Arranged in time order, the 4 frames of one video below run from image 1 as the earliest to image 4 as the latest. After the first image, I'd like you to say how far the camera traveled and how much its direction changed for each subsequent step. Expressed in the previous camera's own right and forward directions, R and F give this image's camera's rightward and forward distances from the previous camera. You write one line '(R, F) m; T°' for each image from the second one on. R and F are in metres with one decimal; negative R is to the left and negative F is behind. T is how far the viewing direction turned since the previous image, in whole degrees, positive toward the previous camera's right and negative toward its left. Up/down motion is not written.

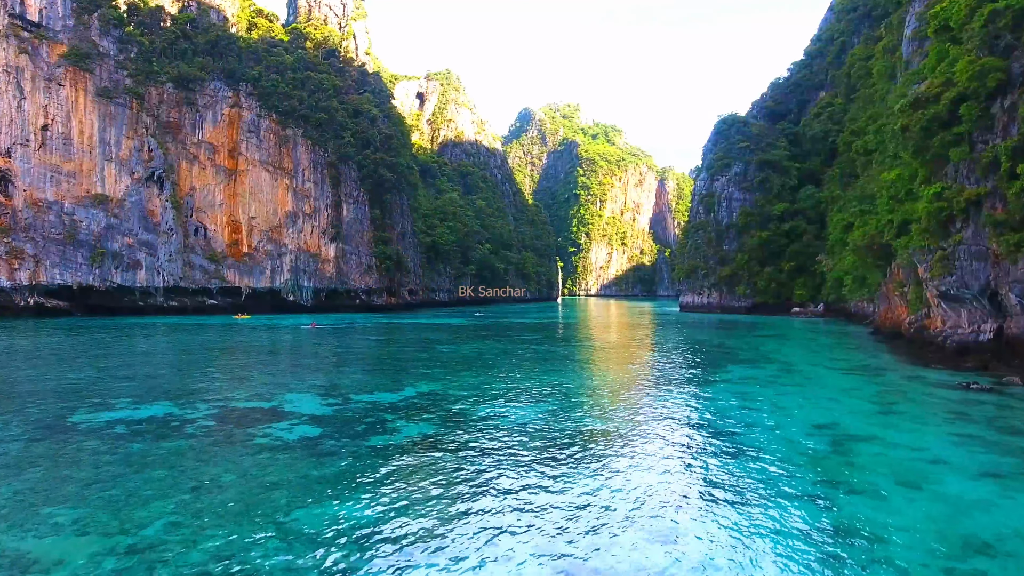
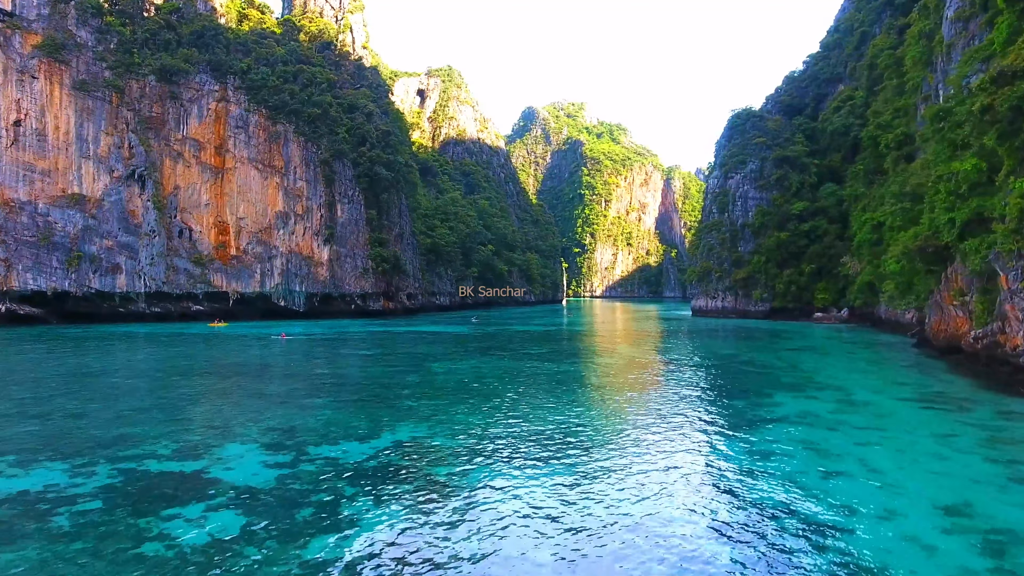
(0.0, +2.2) m; 0°
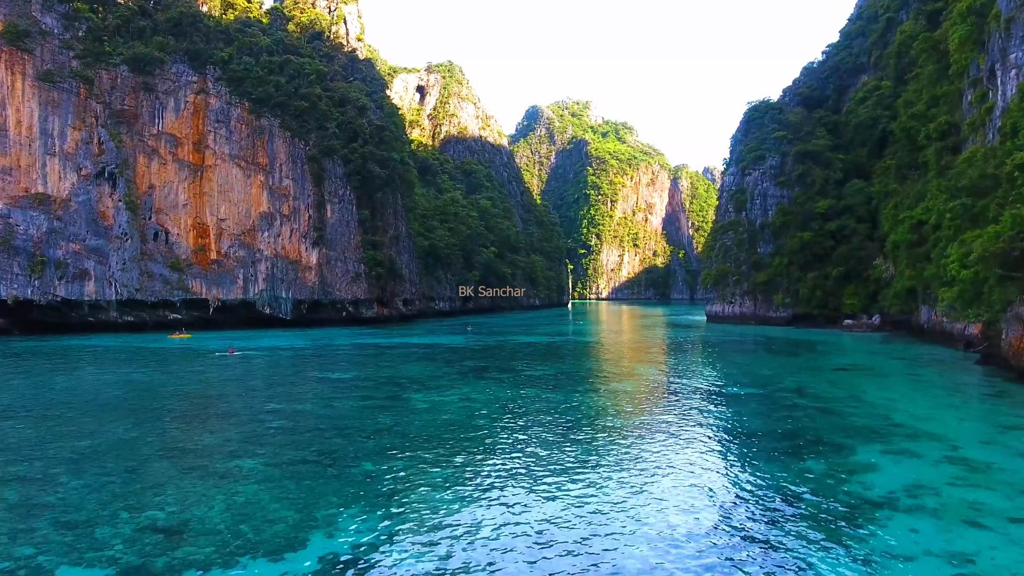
(+0.1, +2.7) m; 0°
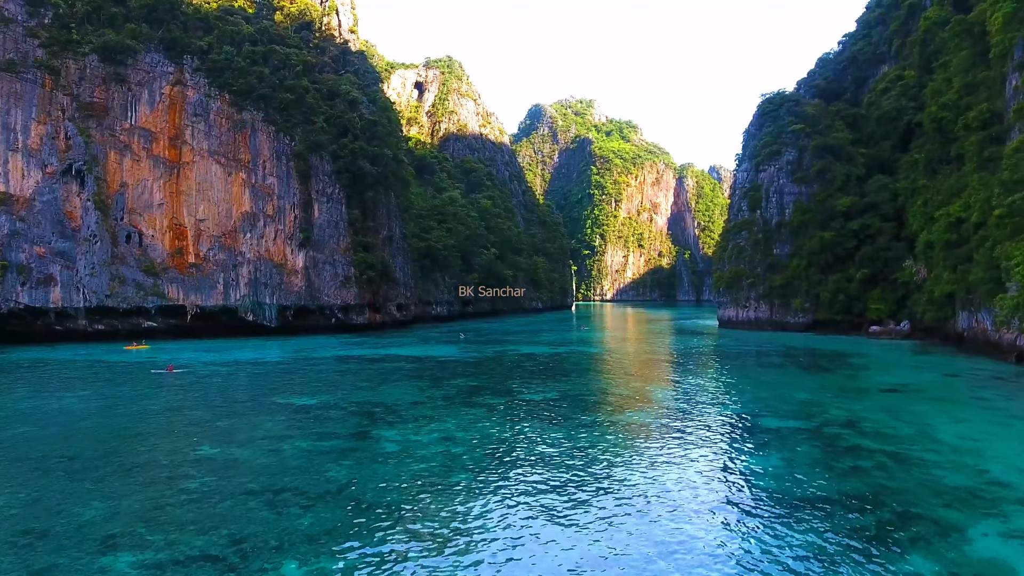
(+0.2, +2.3) m; 0°
